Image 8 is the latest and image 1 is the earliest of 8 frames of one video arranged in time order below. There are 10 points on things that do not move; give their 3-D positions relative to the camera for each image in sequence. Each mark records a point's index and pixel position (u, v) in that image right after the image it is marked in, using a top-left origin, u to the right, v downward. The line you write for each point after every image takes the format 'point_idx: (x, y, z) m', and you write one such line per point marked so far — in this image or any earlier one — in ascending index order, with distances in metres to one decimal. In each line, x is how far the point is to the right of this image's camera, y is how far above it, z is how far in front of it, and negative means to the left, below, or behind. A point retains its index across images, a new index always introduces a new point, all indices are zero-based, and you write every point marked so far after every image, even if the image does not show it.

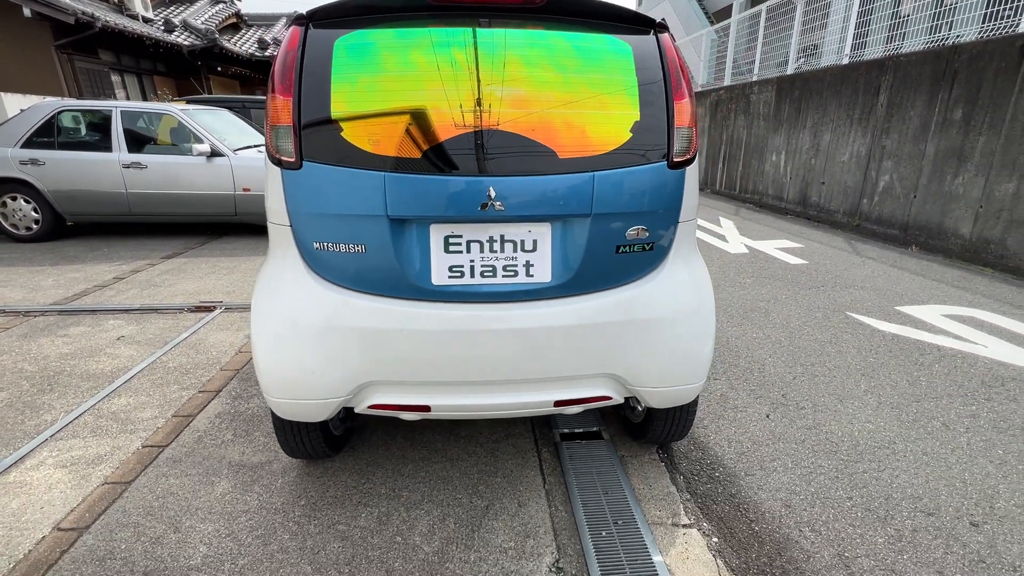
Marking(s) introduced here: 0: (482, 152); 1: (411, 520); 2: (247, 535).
0: (-0.1, +0.4, +1.4) m
1: (-0.3, -0.8, +1.6) m
2: (-0.9, -0.8, +1.5) m
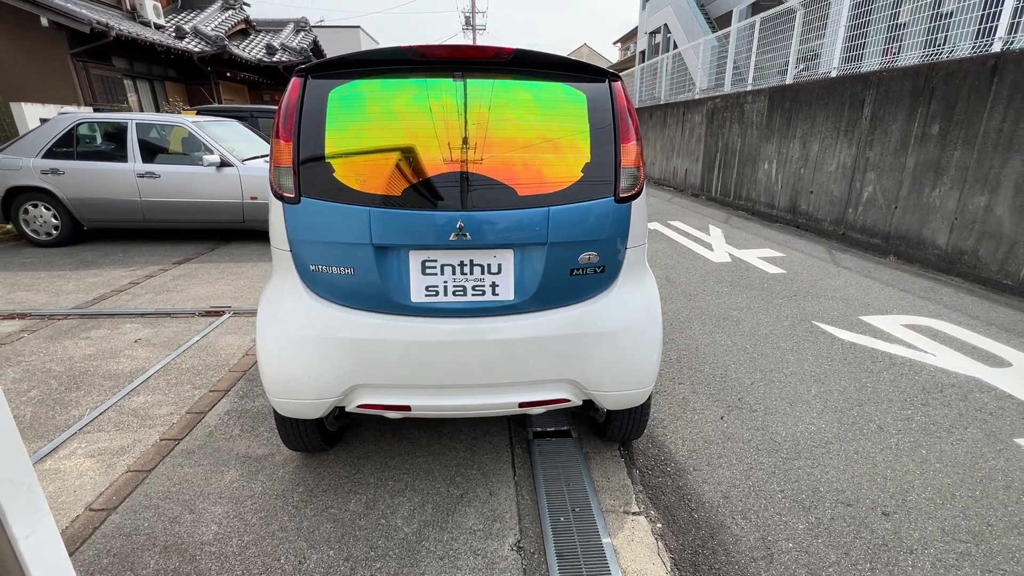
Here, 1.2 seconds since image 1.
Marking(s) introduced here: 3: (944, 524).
0: (-0.2, +0.4, +1.6) m
1: (-0.5, -0.8, +1.8) m
2: (-1.0, -0.9, +1.8) m
3: (+1.5, -0.8, +1.7) m
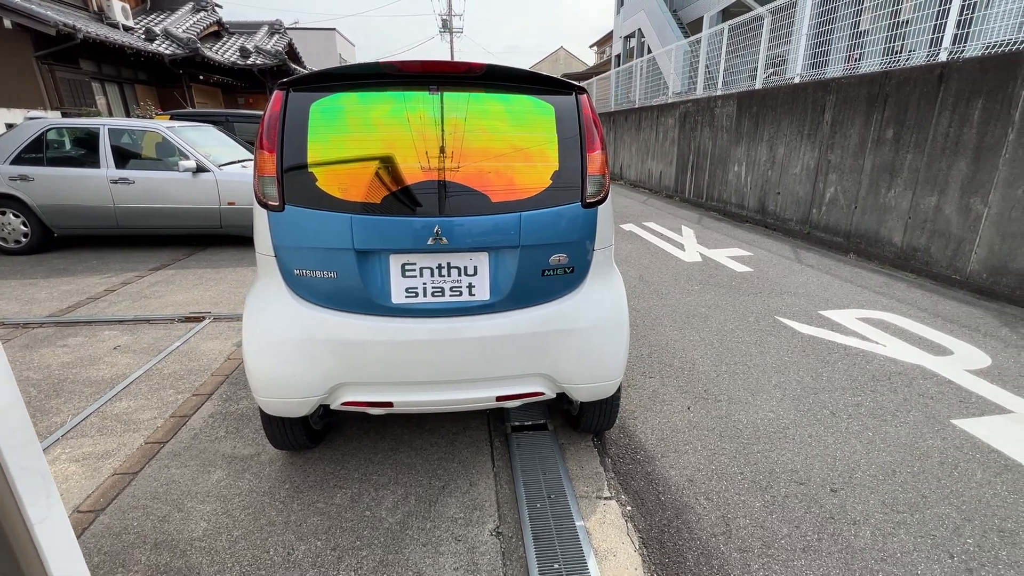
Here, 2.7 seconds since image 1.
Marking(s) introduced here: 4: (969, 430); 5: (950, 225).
0: (-0.3, +0.4, +1.7) m
1: (-0.5, -0.9, +1.9) m
2: (-1.1, -0.9, +1.8) m
3: (+1.4, -0.8, +1.8) m
4: (+2.1, -0.7, +2.2) m
5: (+4.3, +0.6, +4.6) m
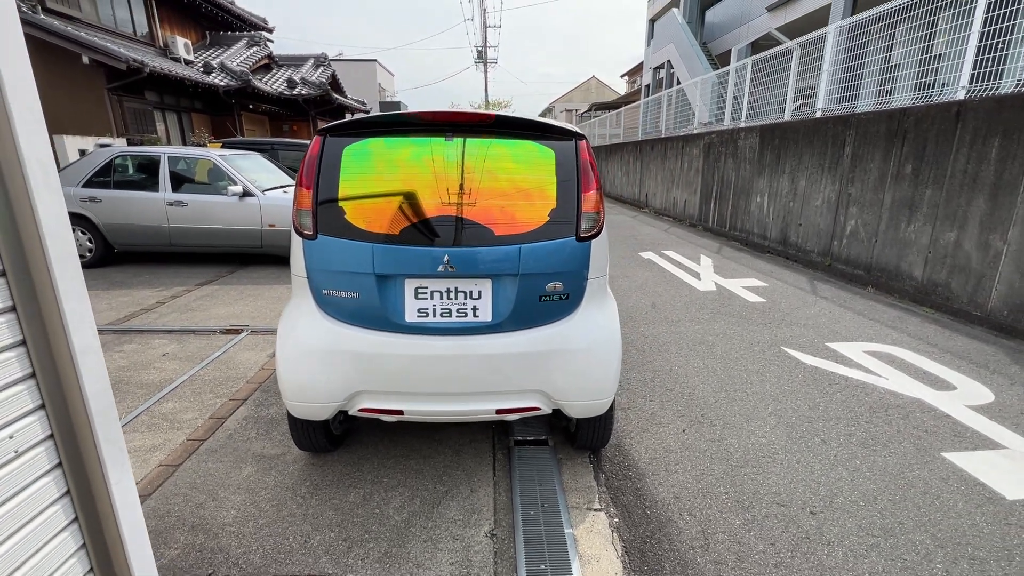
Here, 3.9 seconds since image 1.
0: (-0.3, +0.3, +2.0) m
1: (-0.6, -0.9, +2.1) m
2: (-1.1, -1.0, +2.1) m
3: (+1.4, -1.0, +1.9) m
4: (+2.1, -0.8, +2.2) m
5: (+4.4, +0.3, +4.5) m
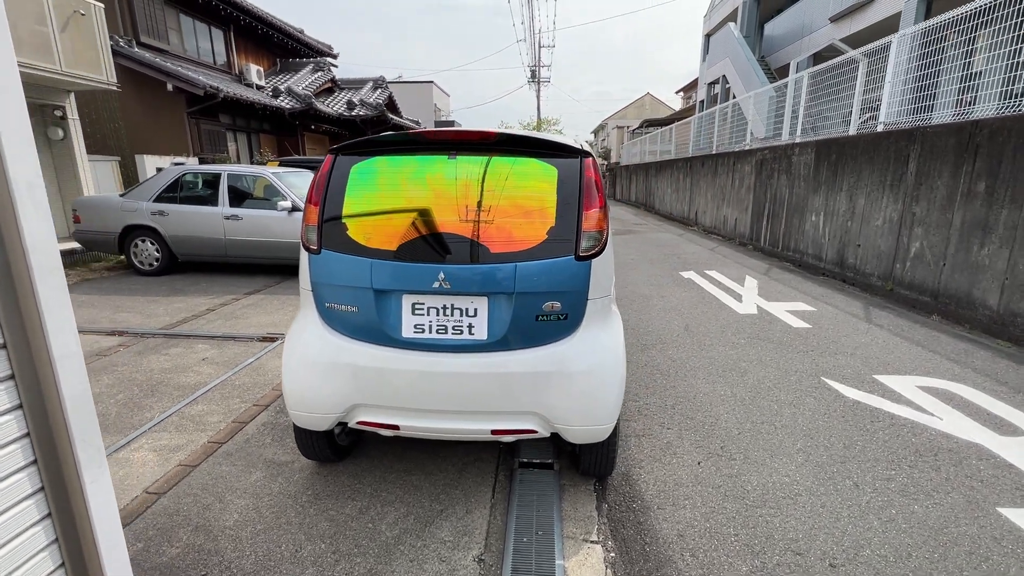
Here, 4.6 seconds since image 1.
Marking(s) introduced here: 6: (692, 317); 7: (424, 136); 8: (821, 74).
0: (-0.3, +0.2, +2.0) m
1: (-0.6, -1.0, +2.1) m
2: (-1.1, -1.0, +2.1) m
3: (+1.4, -1.1, +1.7) m
4: (+2.1, -1.0, +2.0) m
5: (+4.7, 0.0, +4.0) m
6: (+1.8, -0.3, +4.8) m
7: (-0.4, +0.7, +2.1) m
8: (+5.4, +3.8, +8.4) m
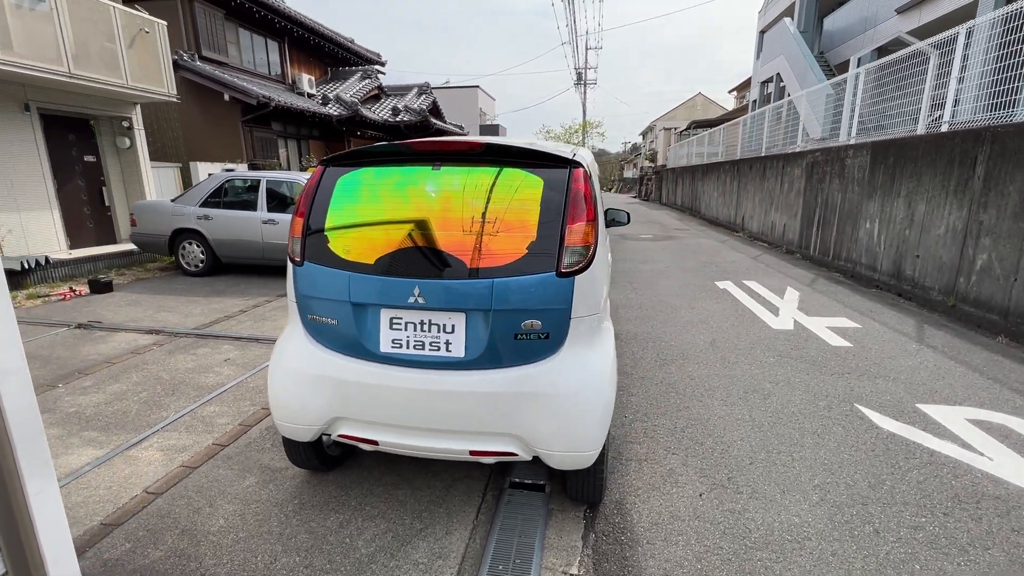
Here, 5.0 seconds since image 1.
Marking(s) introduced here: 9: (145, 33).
0: (-0.4, +0.1, +1.9) m
1: (-0.7, -1.1, +2.1) m
2: (-1.2, -1.0, +2.2) m
3: (+1.2, -1.1, +1.5) m
4: (+2.0, -1.1, +1.7) m
5: (+4.8, -0.2, +3.5) m
6: (+2.0, -0.4, +4.5) m
7: (-0.4, +0.6, +2.0) m
8: (+6.0, +3.6, +7.8) m
9: (-6.8, +4.8, +8.8) m
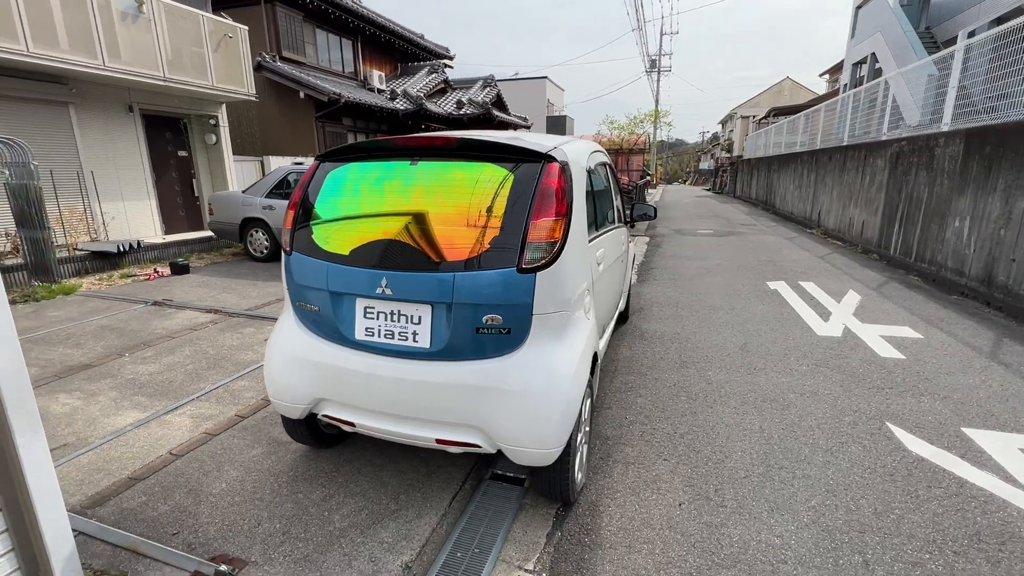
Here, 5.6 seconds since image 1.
0: (-0.5, +0.2, +2.0) m
1: (-0.8, -1.0, +2.2) m
2: (-1.3, -1.0, +2.4) m
3: (+1.0, -1.2, +1.4) m
4: (+1.8, -1.1, +1.4) m
5: (+4.8, -0.3, +2.8) m
6: (+2.2, -0.4, +4.2) m
7: (-0.5, +0.6, +2.1) m
8: (+6.8, +3.5, +6.8) m
9: (-5.8, +5.1, +9.6) m
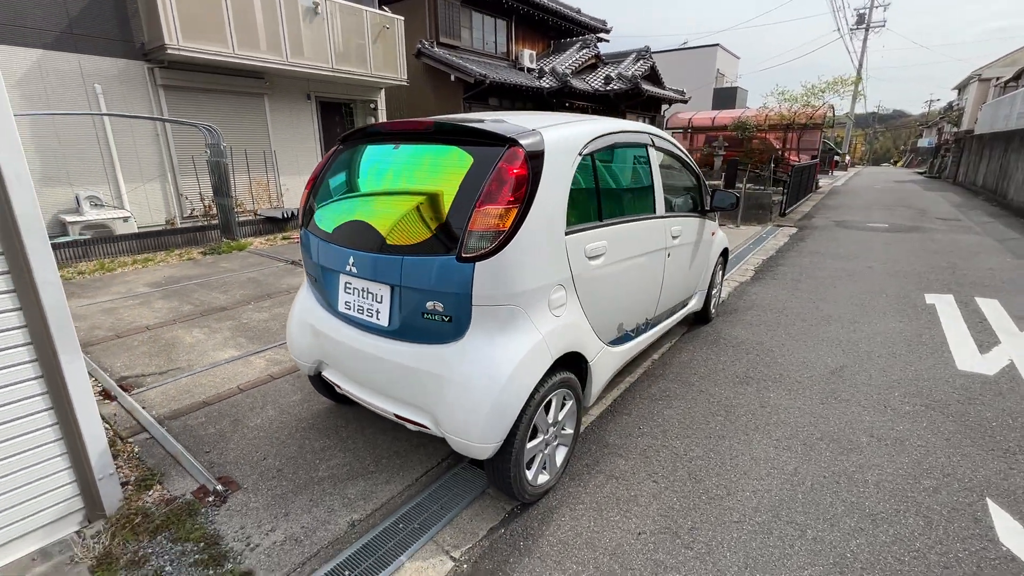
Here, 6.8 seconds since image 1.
0: (-0.6, +0.3, +2.1) m
1: (-0.9, -0.9, +2.5) m
2: (-1.4, -0.8, +2.8) m
3: (+0.5, -1.2, +1.1) m
4: (+1.2, -1.2, +0.9) m
5: (+4.6, -0.7, +1.3) m
6: (+2.6, -0.5, +3.4) m
7: (-0.6, +0.7, +2.2) m
8: (+8.0, +3.0, +4.2) m
9: (-2.8, +5.9, +10.7) m
